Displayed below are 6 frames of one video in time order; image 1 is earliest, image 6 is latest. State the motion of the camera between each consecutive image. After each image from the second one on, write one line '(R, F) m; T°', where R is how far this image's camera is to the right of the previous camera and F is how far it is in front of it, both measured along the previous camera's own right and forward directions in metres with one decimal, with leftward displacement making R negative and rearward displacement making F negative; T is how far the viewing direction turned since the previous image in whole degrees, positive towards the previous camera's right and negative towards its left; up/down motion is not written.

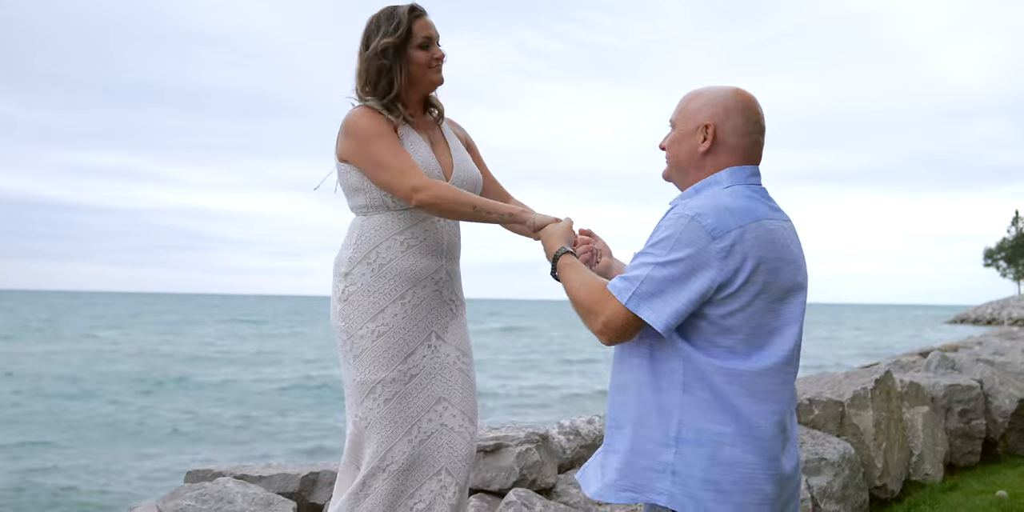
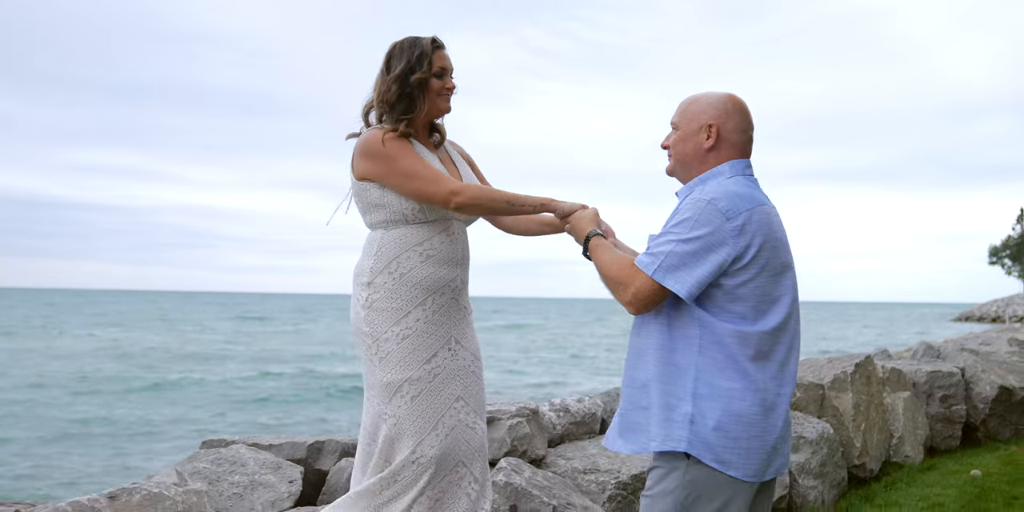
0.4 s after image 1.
(+0.1, -0.3) m; 0°
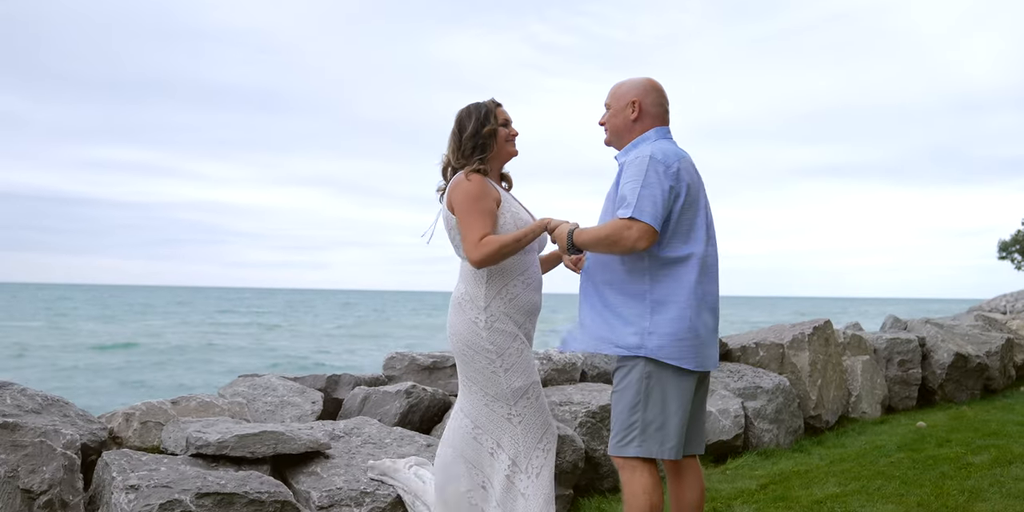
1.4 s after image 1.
(+0.1, -0.8) m; -1°
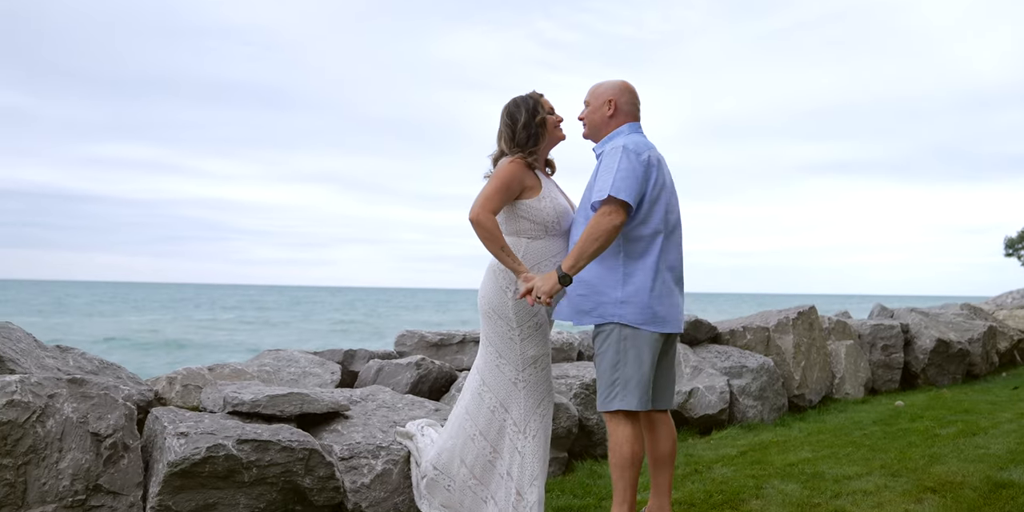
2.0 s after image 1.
(0.0, -0.5) m; 0°
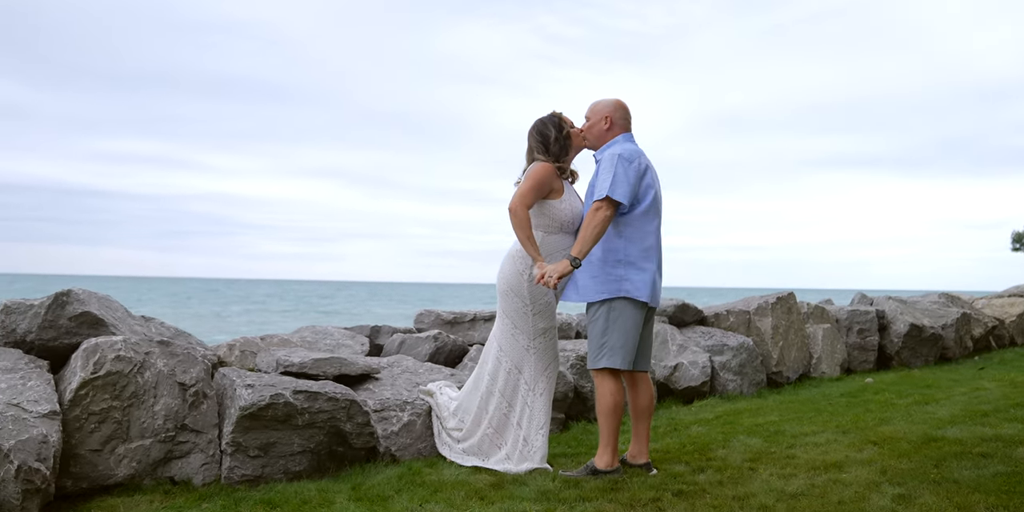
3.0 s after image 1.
(0.0, -0.9) m; 0°
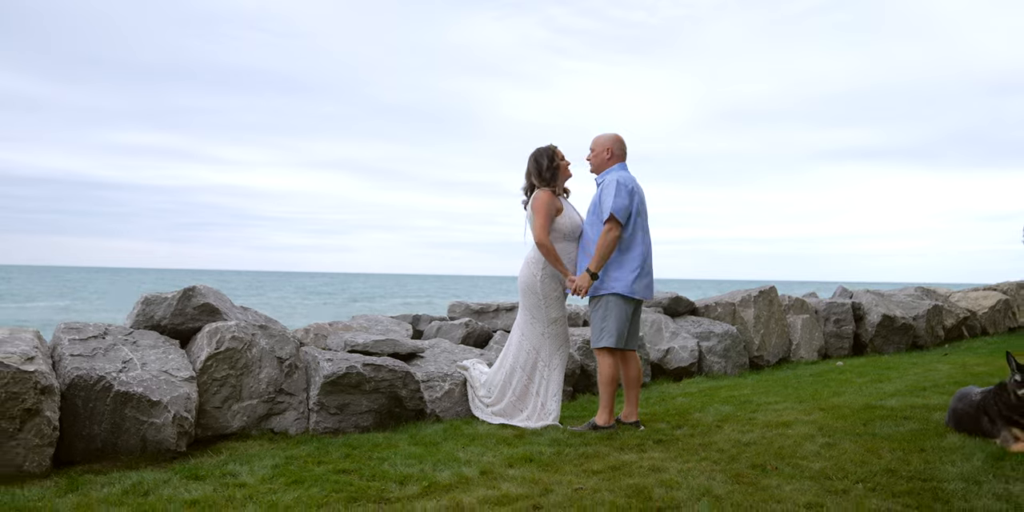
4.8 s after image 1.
(-0.1, -1.4) m; -1°
